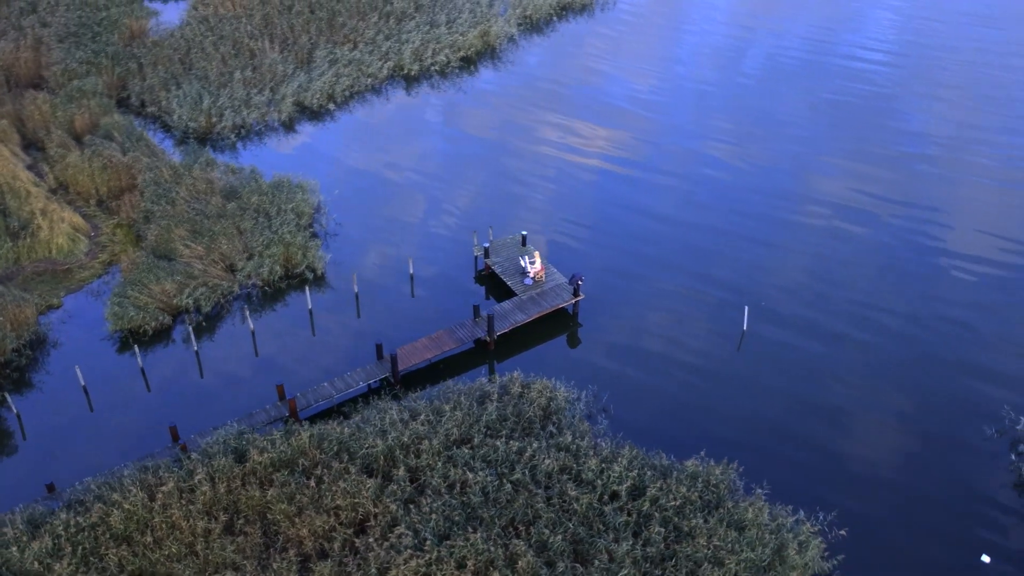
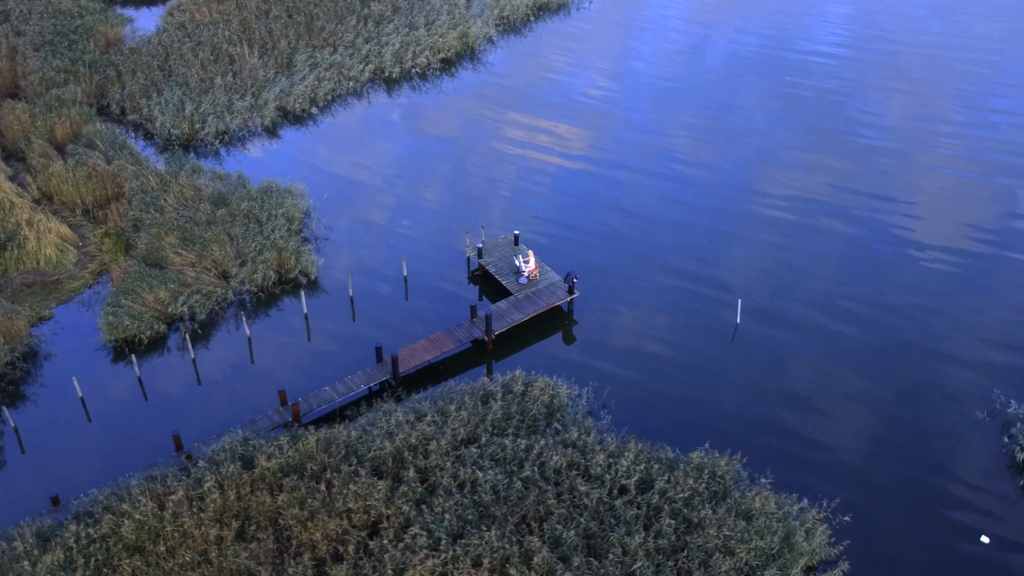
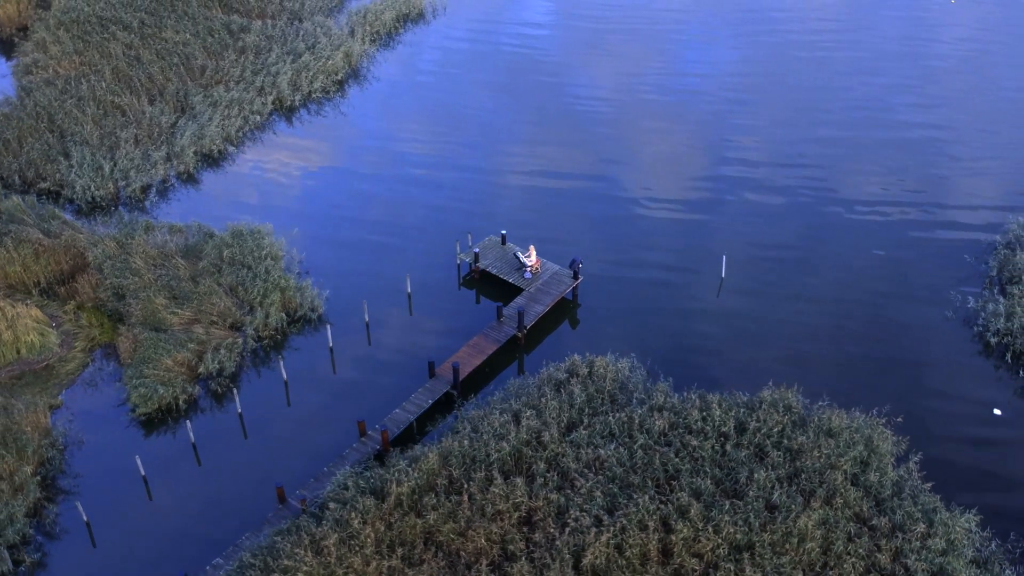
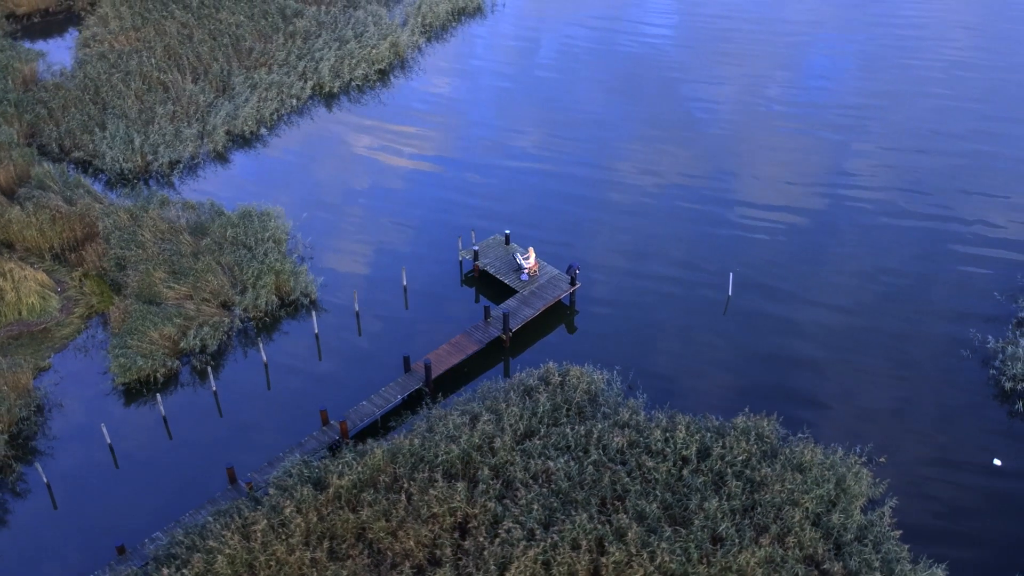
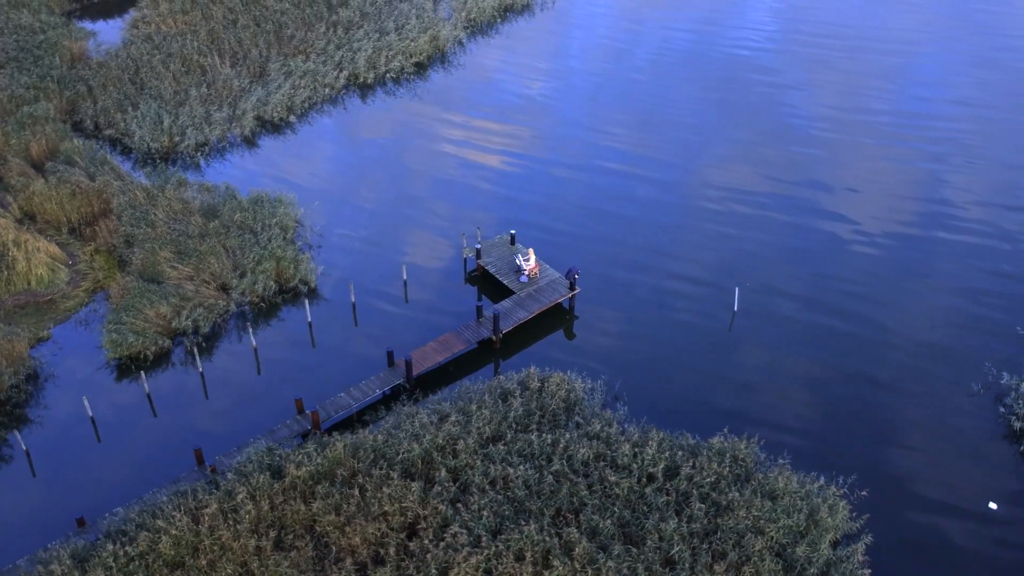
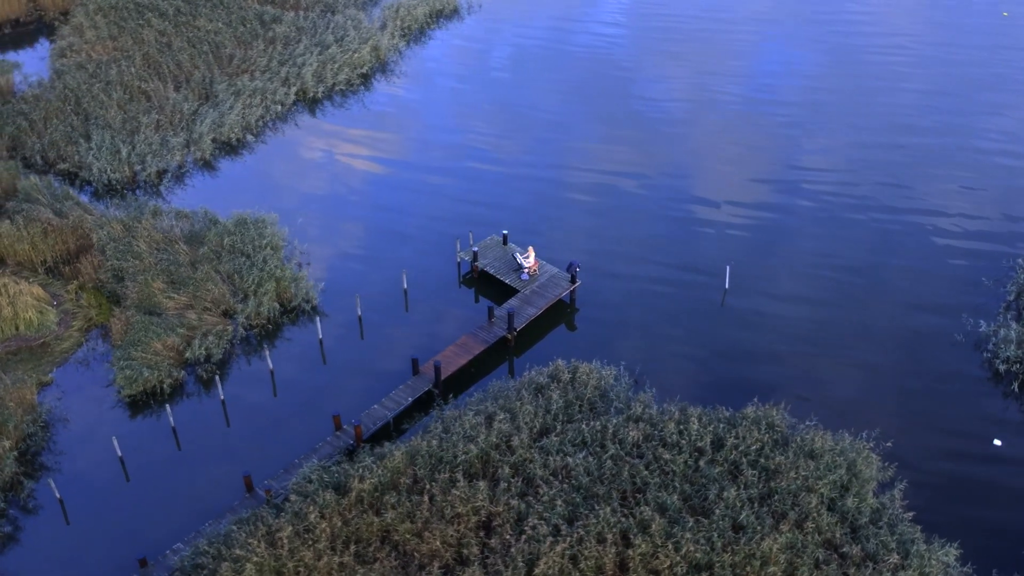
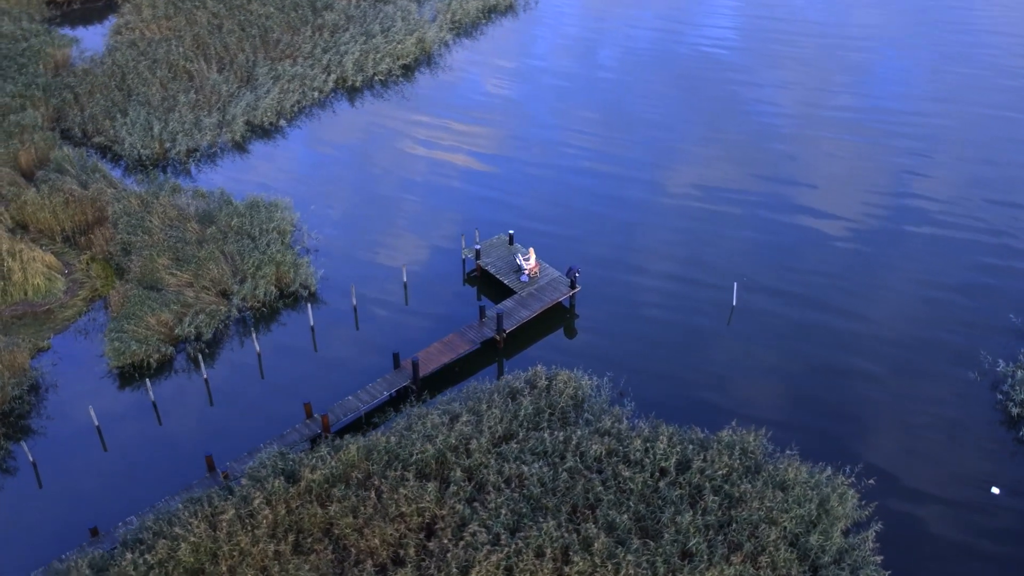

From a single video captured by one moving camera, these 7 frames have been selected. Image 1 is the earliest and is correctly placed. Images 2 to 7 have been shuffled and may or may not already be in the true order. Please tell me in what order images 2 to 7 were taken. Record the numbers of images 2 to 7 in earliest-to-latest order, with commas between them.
5, 4, 3, 6, 7, 2
